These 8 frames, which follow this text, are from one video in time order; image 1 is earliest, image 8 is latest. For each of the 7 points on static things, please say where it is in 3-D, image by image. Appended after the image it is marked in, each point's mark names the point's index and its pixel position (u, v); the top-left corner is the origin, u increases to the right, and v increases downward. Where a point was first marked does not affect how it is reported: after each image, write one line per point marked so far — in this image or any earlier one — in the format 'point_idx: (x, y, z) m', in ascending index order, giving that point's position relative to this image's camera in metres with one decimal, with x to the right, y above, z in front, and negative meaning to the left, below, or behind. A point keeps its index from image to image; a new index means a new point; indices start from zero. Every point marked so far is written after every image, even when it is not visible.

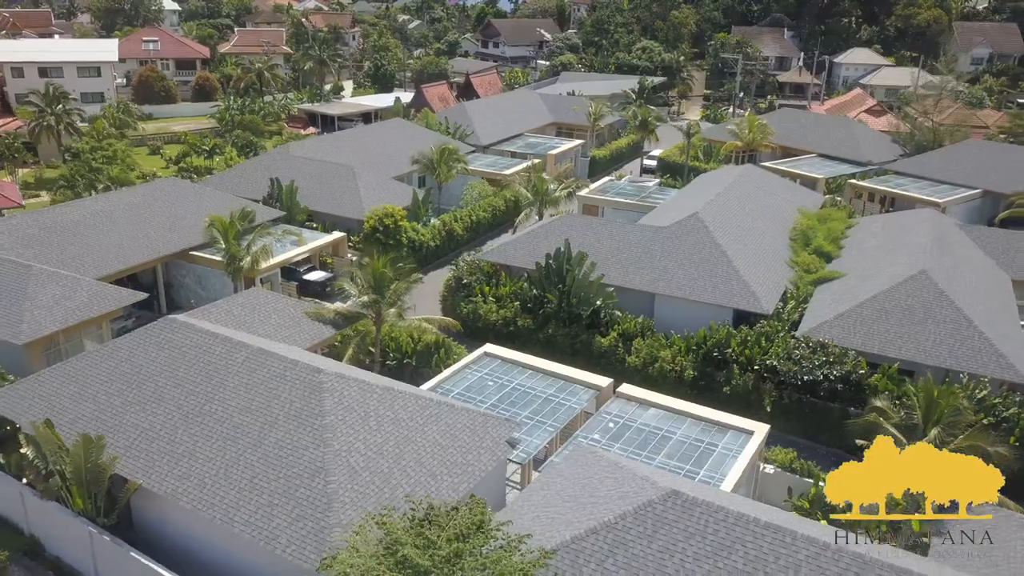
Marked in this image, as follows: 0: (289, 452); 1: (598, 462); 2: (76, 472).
0: (-5.0, -3.7, +18.2) m
1: (+2.2, -4.1, +18.9) m
2: (-10.1, -4.1, +18.5) m
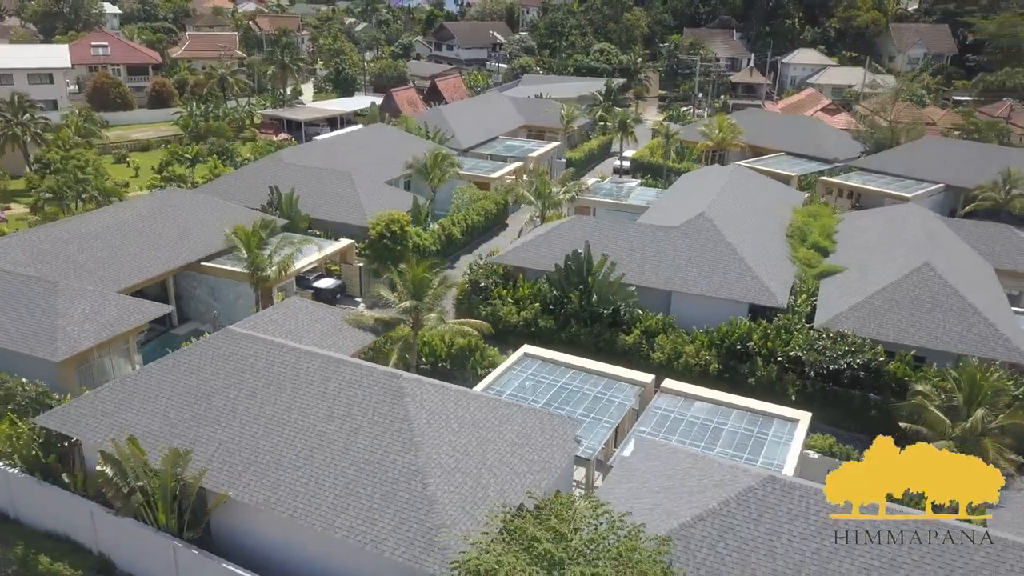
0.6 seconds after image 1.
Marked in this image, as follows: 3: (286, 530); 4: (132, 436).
0: (-3.0, -3.9, +18.5) m
1: (+4.2, -4.1, +19.8) m
2: (-8.1, -4.5, +18.5) m
3: (-5.0, -5.4, +18.2) m
4: (-8.6, -3.6, +19.4) m
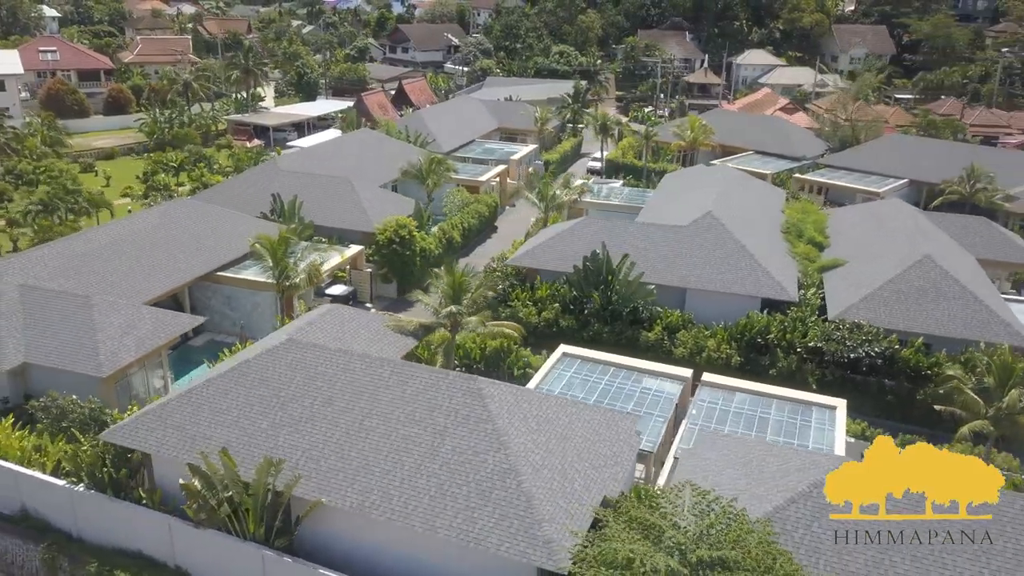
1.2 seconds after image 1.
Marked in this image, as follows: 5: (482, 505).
0: (-1.0, -4.0, +19.0) m
1: (+6.1, -4.0, +20.9) m
2: (-6.0, -4.7, +18.6) m
3: (-2.9, -5.6, +18.5) m
4: (-6.6, -3.9, +19.5) m
5: (-0.7, -4.9, +18.2) m
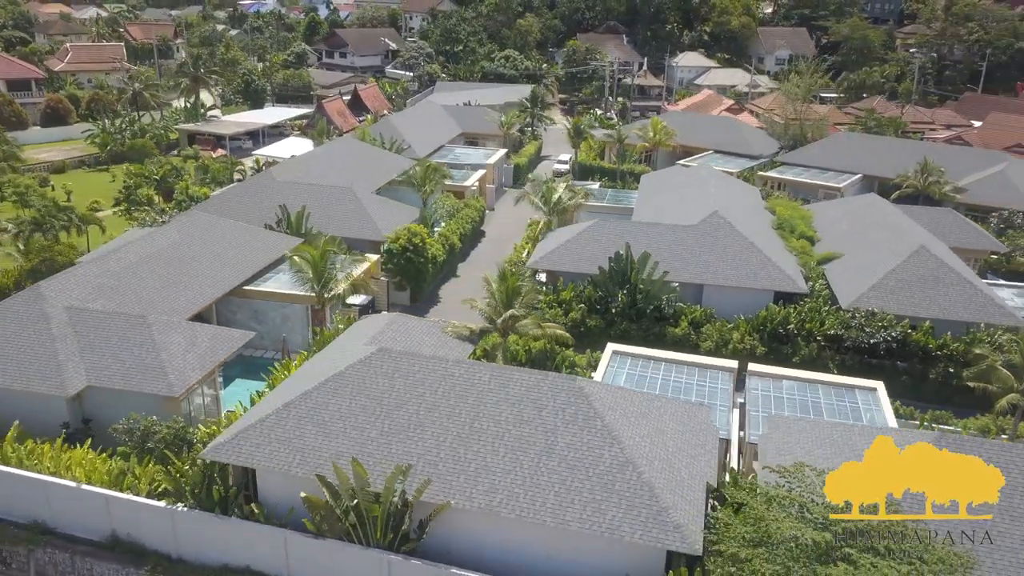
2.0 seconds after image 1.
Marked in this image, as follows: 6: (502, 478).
0: (+1.9, -4.1, +20.0) m
1: (+8.7, -3.9, +22.6) m
2: (-3.1, -5.0, +19.1) m
3: (0.0, -5.8, +19.3) m
4: (-3.8, -4.2, +19.9) m
5: (+2.3, -5.0, +19.2) m
6: (-0.2, -4.7, +19.8) m
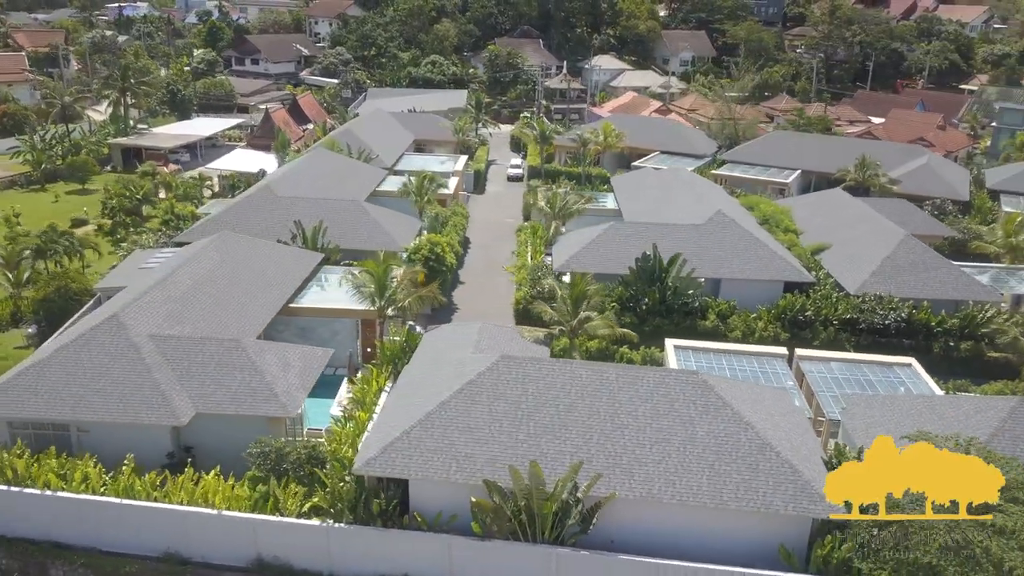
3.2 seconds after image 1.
0: (+5.8, -4.1, +21.9) m
1: (+12.1, -3.5, +25.5) m
2: (+1.1, -5.3, +20.3) m
3: (+4.2, -5.9, +21.0) m
4: (+0.2, -4.5, +21.0) m
5: (+6.4, -4.9, +21.2) m
6: (+3.8, -4.8, +21.4) m
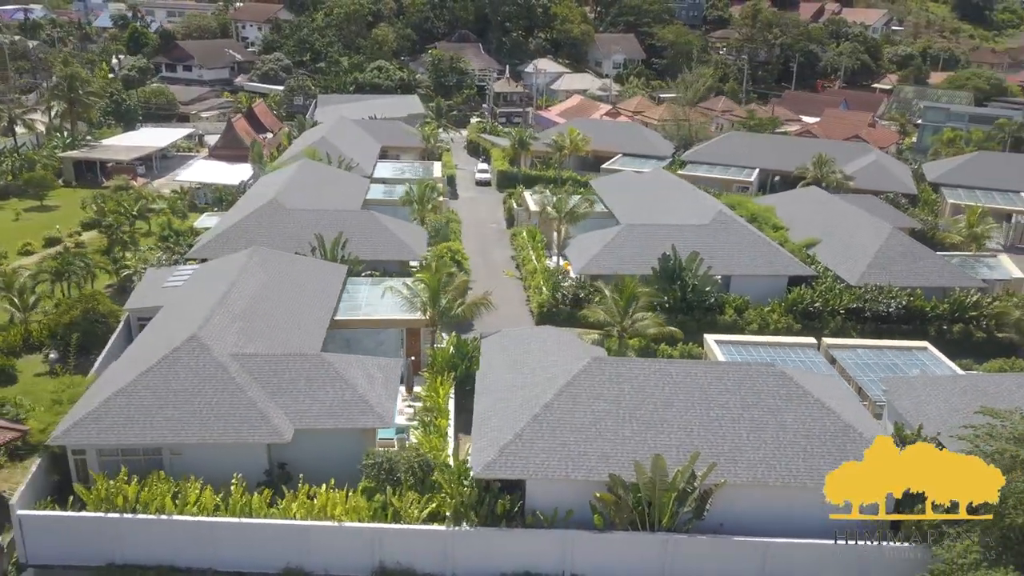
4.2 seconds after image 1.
0: (+8.9, -4.0, +23.9) m
1: (+14.8, -3.2, +28.1) m
2: (+4.4, -5.4, +21.7) m
3: (+7.4, -5.8, +22.8) m
4: (+3.4, -4.6, +22.3) m
5: (+9.5, -4.8, +23.2) m
6: (+7.0, -4.8, +23.1) m
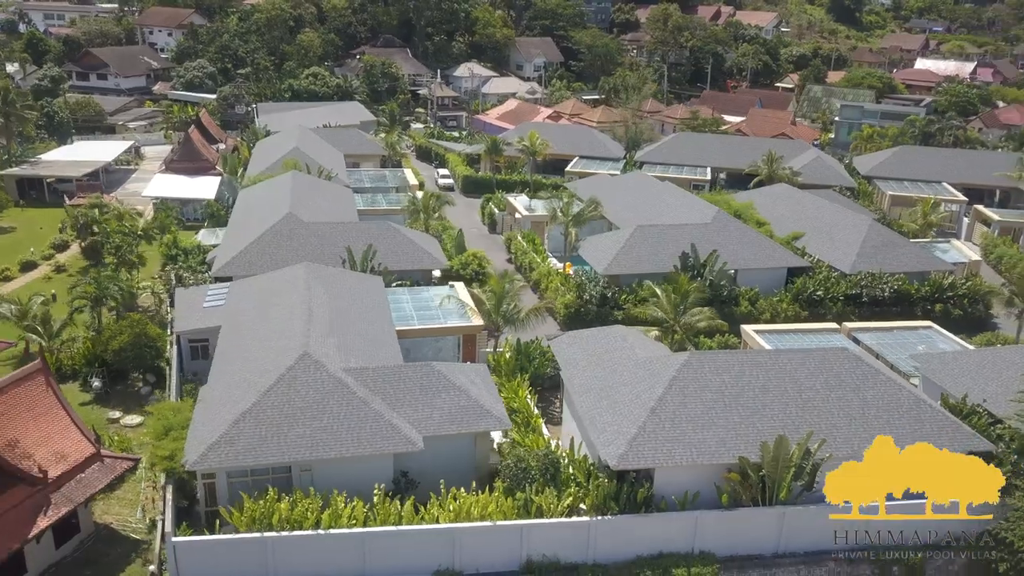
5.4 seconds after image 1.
0: (+12.5, -3.7, +26.9) m
1: (+17.7, -2.6, +31.8) m
2: (+8.5, -5.2, +24.1) m
3: (+11.3, -5.6, +25.6) m
4: (+7.4, -4.6, +24.6) m
5: (+13.3, -4.5, +26.3) m
6: (+10.8, -4.5, +25.8) m
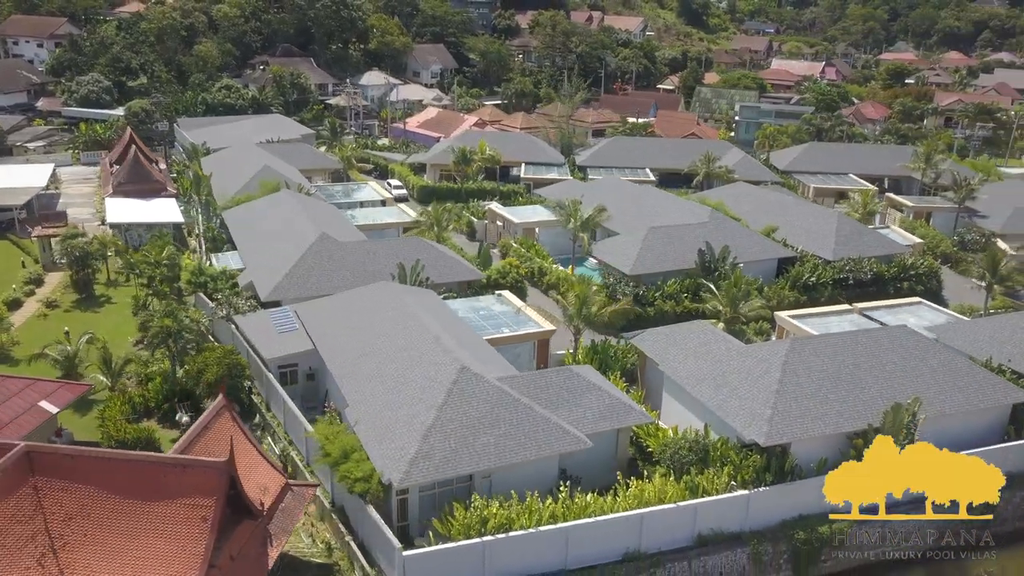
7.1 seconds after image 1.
0: (+17.2, -3.0, +31.7) m
1: (+21.3, -1.6, +37.6) m
2: (+13.8, -4.8, +28.3) m
3: (+16.4, -5.0, +30.3) m
4: (+12.6, -4.2, +28.6) m
5: (+18.2, -3.8, +31.3) m
6: (+15.7, -4.0, +30.4) m
